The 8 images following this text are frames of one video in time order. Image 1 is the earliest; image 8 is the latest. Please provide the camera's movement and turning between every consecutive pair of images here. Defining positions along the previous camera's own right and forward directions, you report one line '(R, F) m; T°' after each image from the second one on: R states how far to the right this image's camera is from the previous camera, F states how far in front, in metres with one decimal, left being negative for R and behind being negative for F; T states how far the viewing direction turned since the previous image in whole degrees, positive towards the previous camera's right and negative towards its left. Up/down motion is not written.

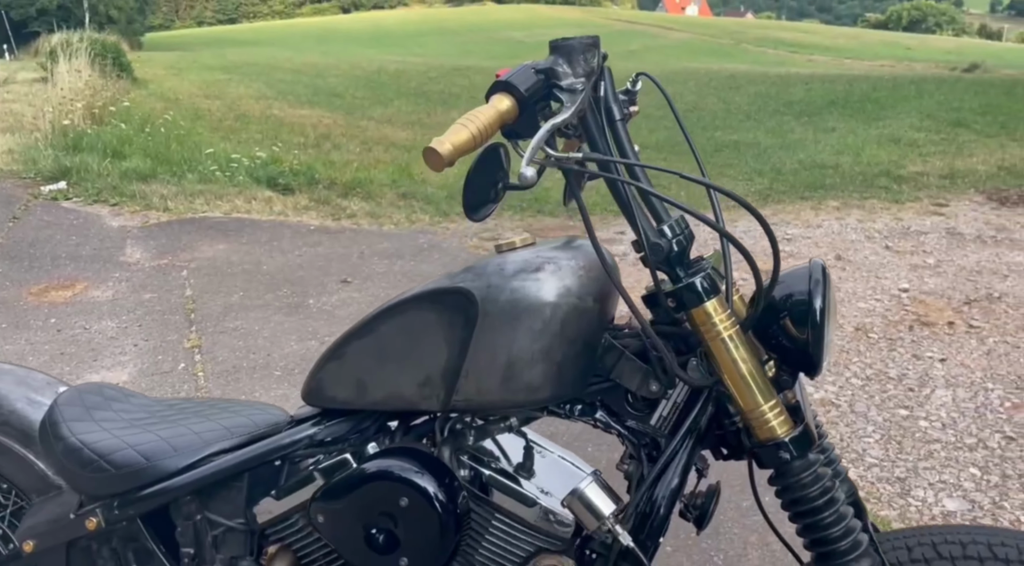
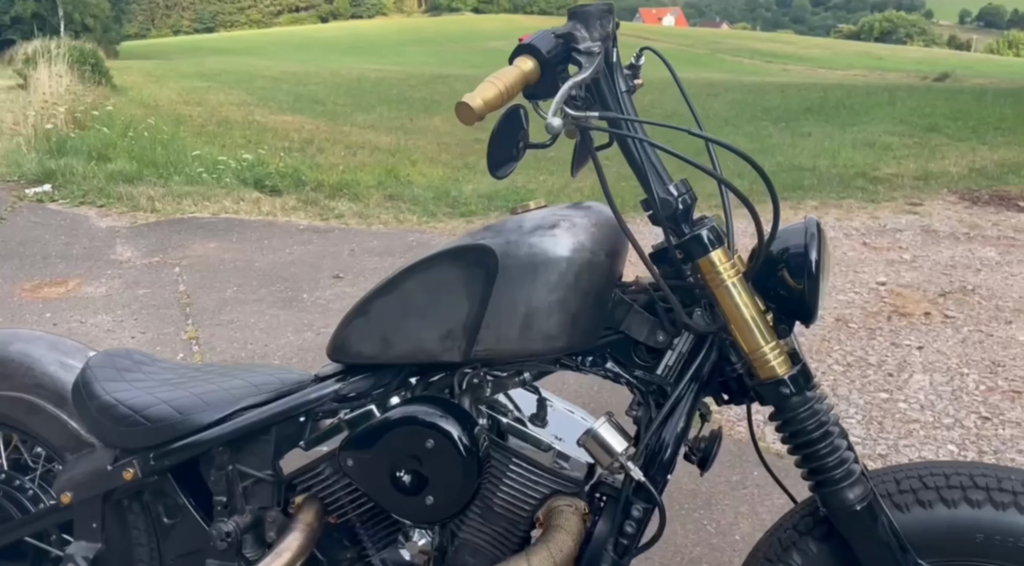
(-0.1, -0.1) m; +1°
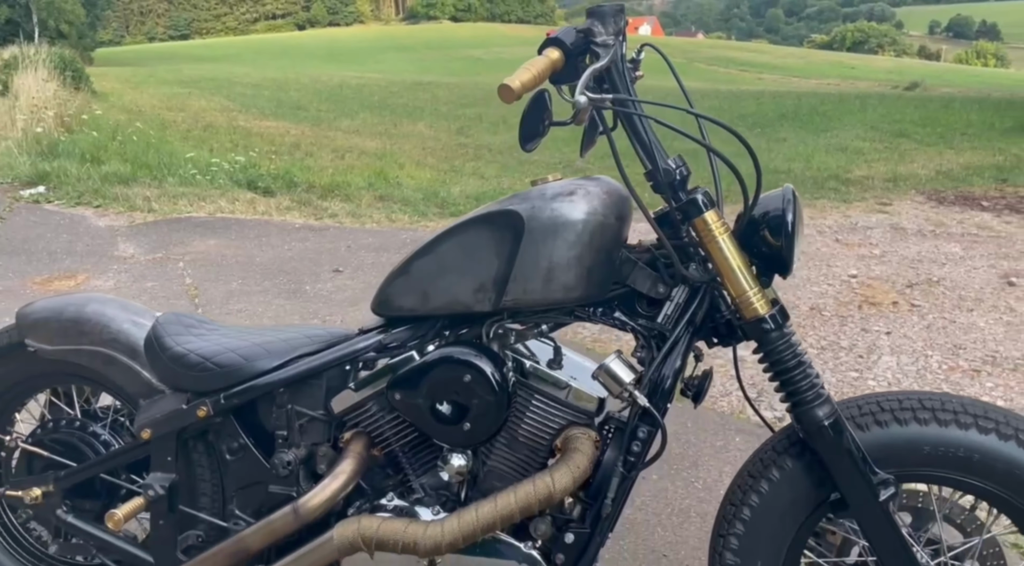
(-0.1, -0.3) m; +1°
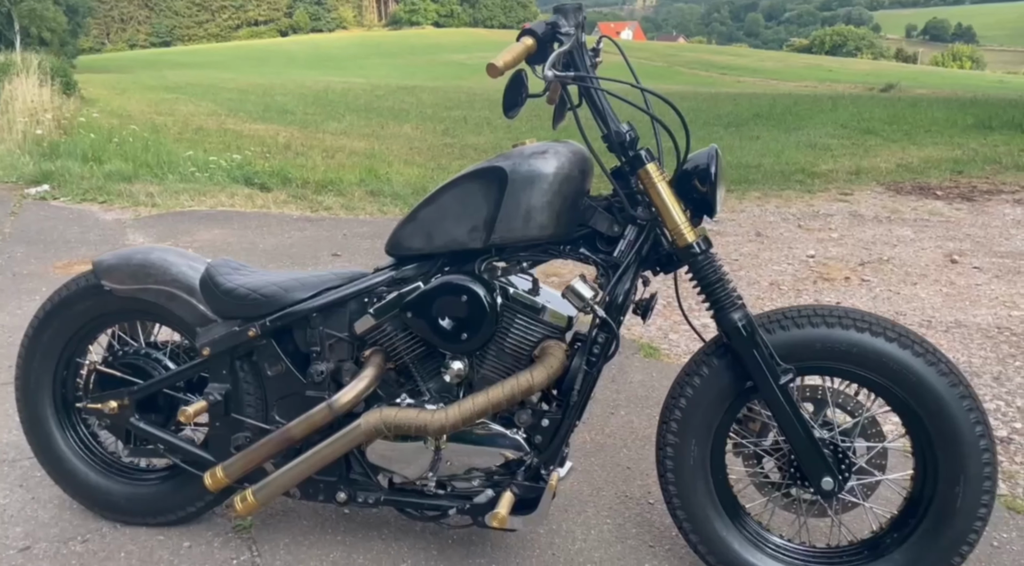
(0.0, -0.5) m; +1°
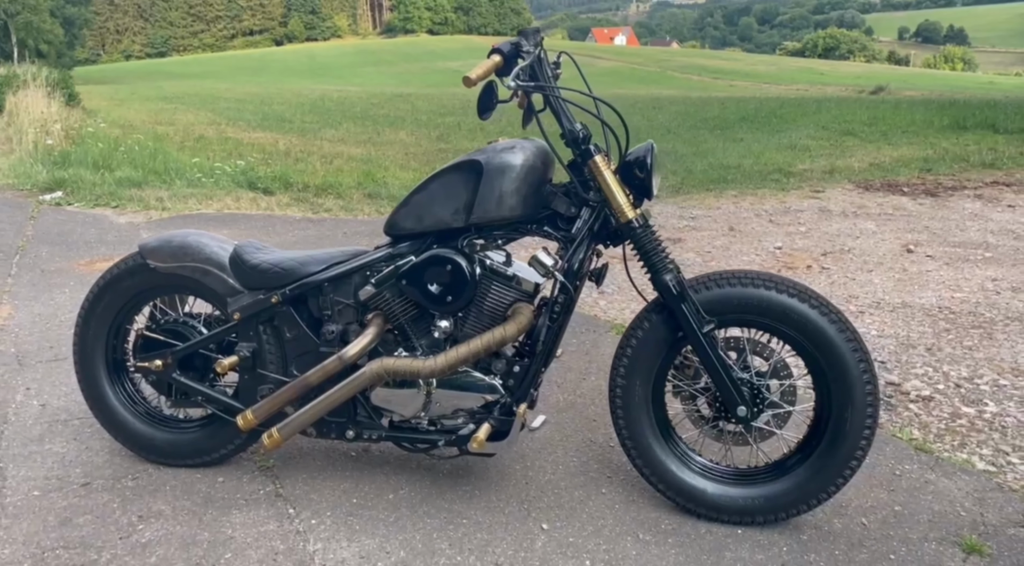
(+0.1, -0.5) m; 0°
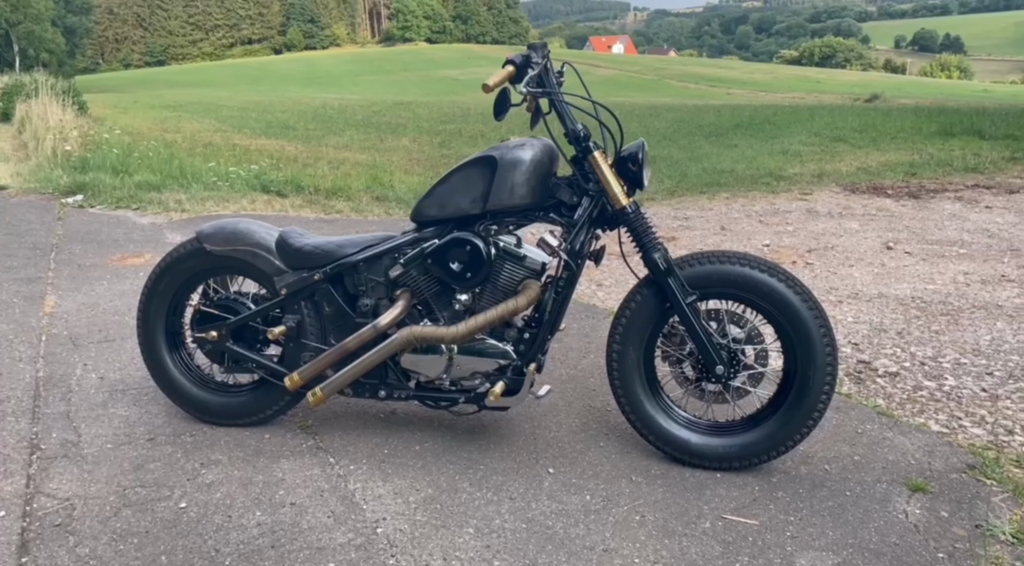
(0.0, -0.5) m; 0°
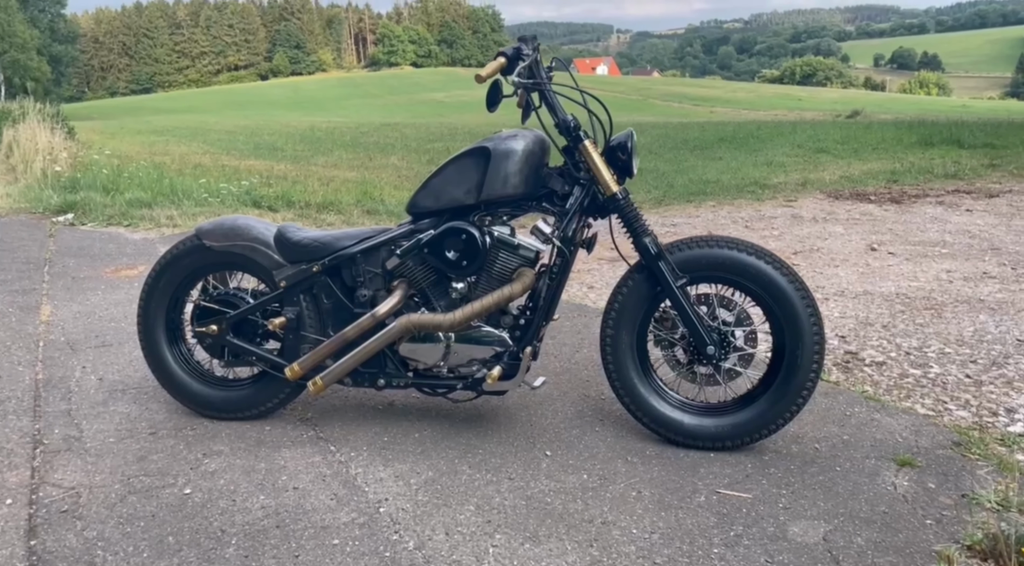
(0.0, -0.1) m; +1°
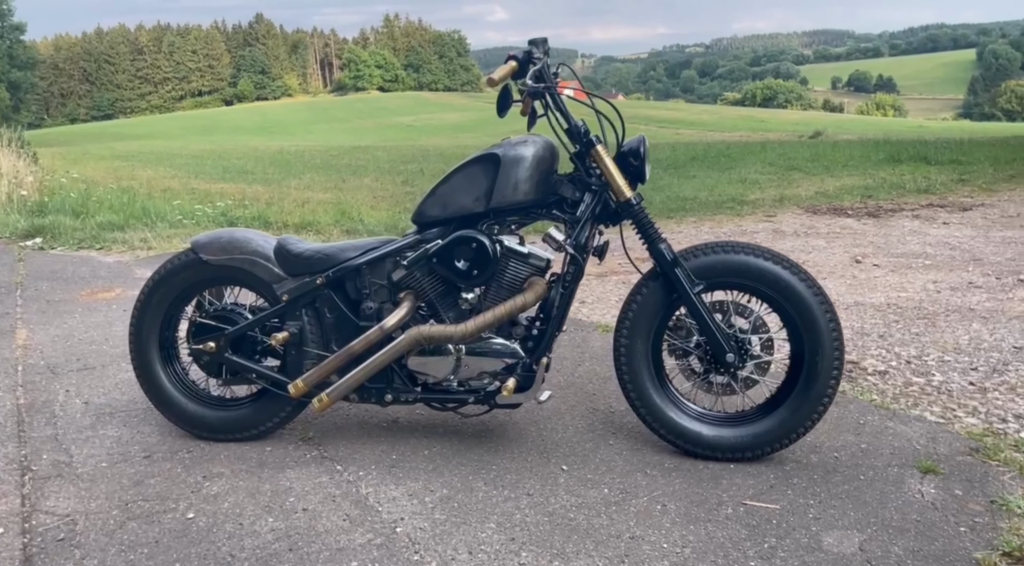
(-0.2, +0.1) m; +2°
